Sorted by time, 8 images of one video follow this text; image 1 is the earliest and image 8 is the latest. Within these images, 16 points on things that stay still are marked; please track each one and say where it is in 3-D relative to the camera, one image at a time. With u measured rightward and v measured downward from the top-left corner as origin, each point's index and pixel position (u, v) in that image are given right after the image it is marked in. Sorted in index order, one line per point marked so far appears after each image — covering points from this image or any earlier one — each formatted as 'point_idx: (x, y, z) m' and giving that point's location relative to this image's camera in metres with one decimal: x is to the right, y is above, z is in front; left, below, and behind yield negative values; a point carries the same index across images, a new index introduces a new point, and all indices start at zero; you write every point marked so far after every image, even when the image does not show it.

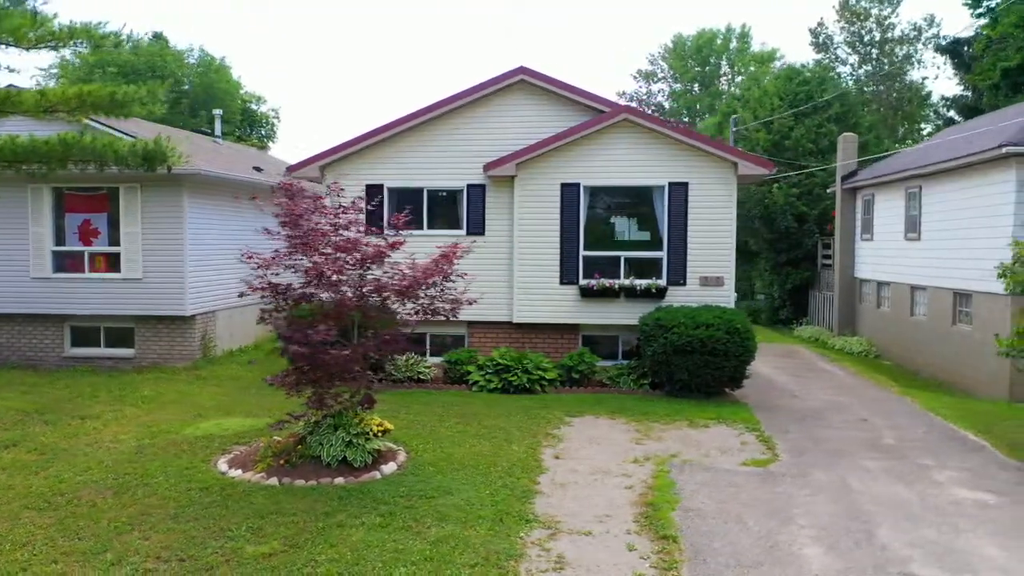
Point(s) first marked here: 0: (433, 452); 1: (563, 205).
0: (-0.9, -1.8, +8.9) m
1: (+0.8, +1.3, +13.4) m
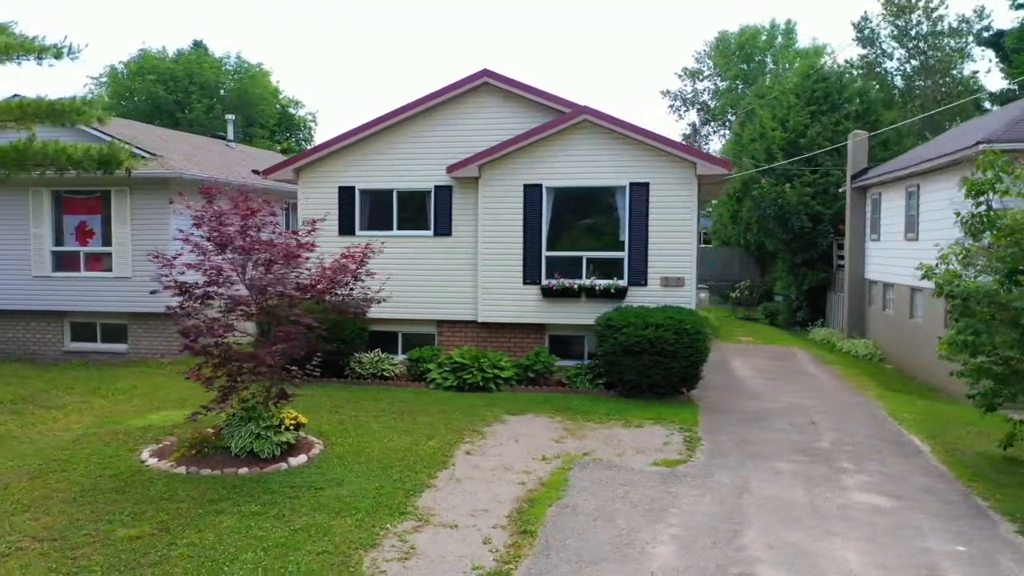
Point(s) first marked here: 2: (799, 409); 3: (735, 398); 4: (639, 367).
0: (-1.8, -1.8, +9.2) m
1: (+0.2, +1.3, +13.5) m
2: (+4.3, -1.8, +12.2) m
3: (+3.5, -1.7, +13.1) m
4: (+1.9, -1.1, +12.0) m
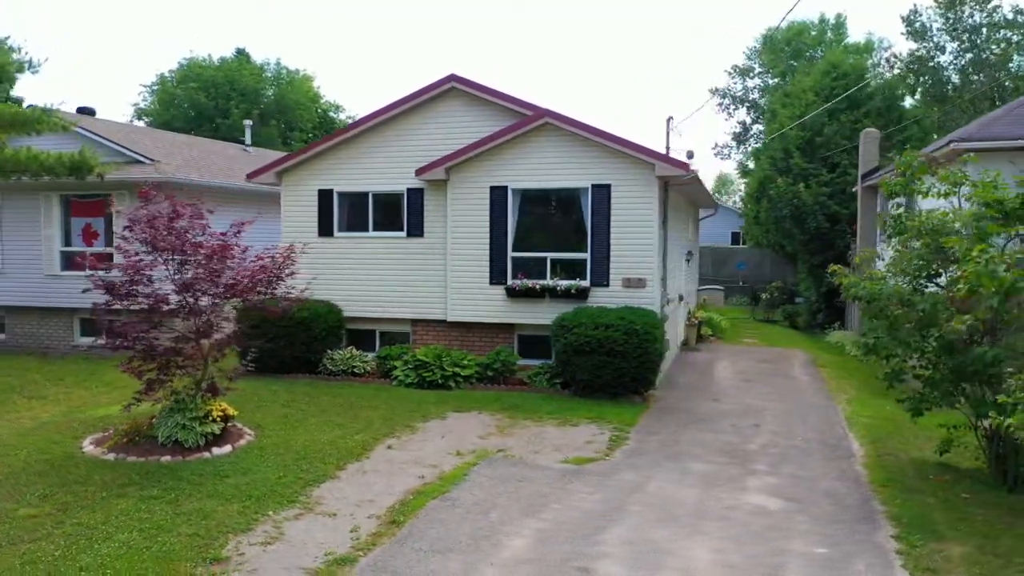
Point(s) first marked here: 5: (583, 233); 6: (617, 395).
0: (-2.8, -1.8, +9.7) m
1: (-0.4, +1.3, +13.8) m
2: (+3.6, -1.8, +12.2) m
3: (+2.9, -1.7, +13.1) m
4: (+1.1, -1.2, +12.2) m
5: (+1.2, +0.9, +13.5) m
6: (+1.6, -1.6, +12.3) m
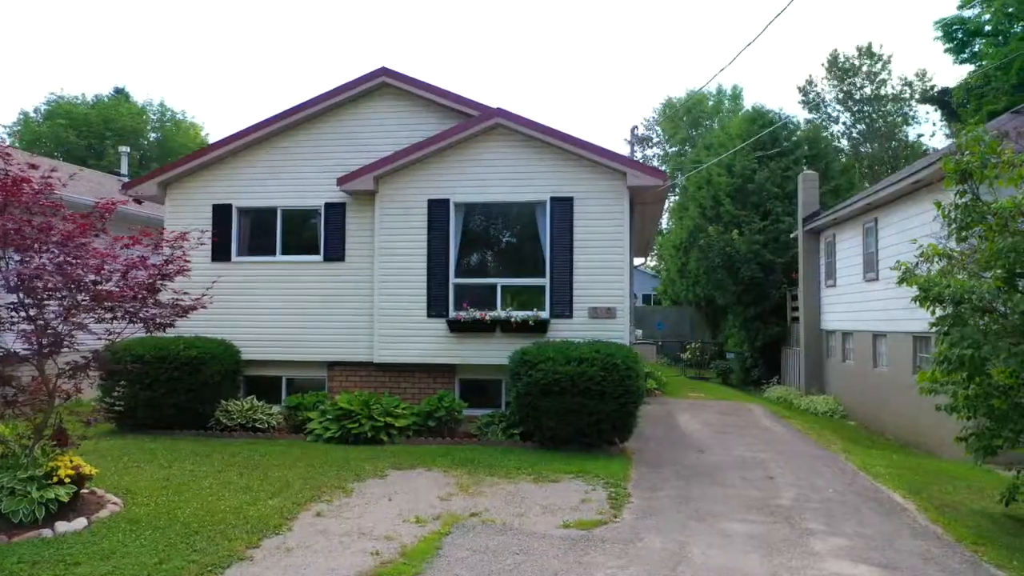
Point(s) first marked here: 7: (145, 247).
0: (-3.0, -1.8, +6.8) m
1: (-1.2, +0.9, +11.5) m
2: (+3.0, -2.1, +10.1) m
3: (+2.2, -2.1, +10.9) m
4: (+0.6, -1.5, +9.9) m
5: (+0.4, +0.5, +11.4) m
6: (+1.0, -1.9, +10.1) m
7: (-3.2, +0.4, +7.2) m
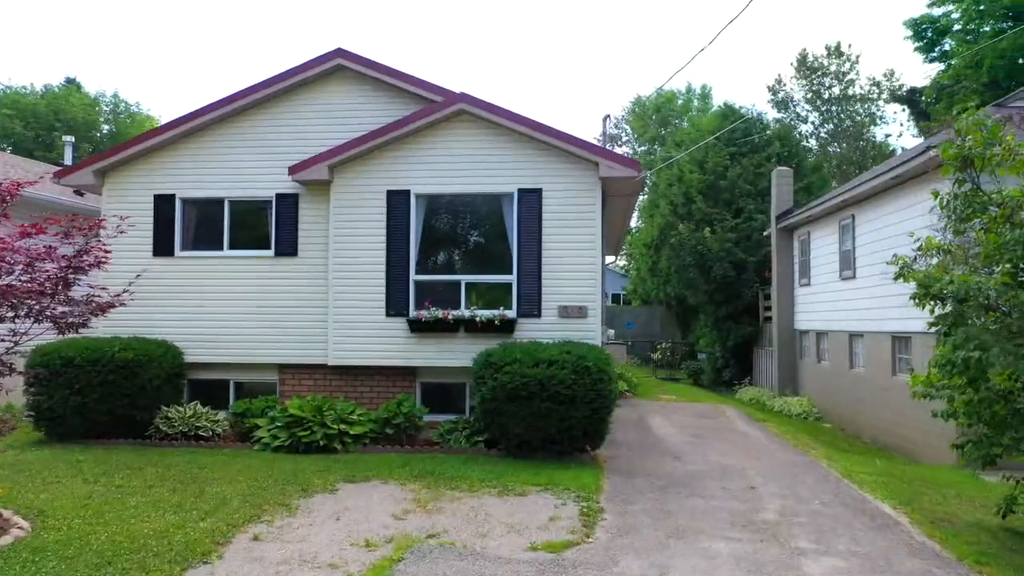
0: (-3.3, -1.8, +6.0) m
1: (-1.6, +0.9, +10.7) m
2: (+2.5, -2.1, +9.5) m
3: (+1.7, -2.1, +10.3) m
4: (+0.2, -1.4, +9.2) m
5: (0.0, +0.5, +10.7) m
6: (+0.5, -1.9, +9.4) m
7: (-3.5, +0.4, +6.3) m
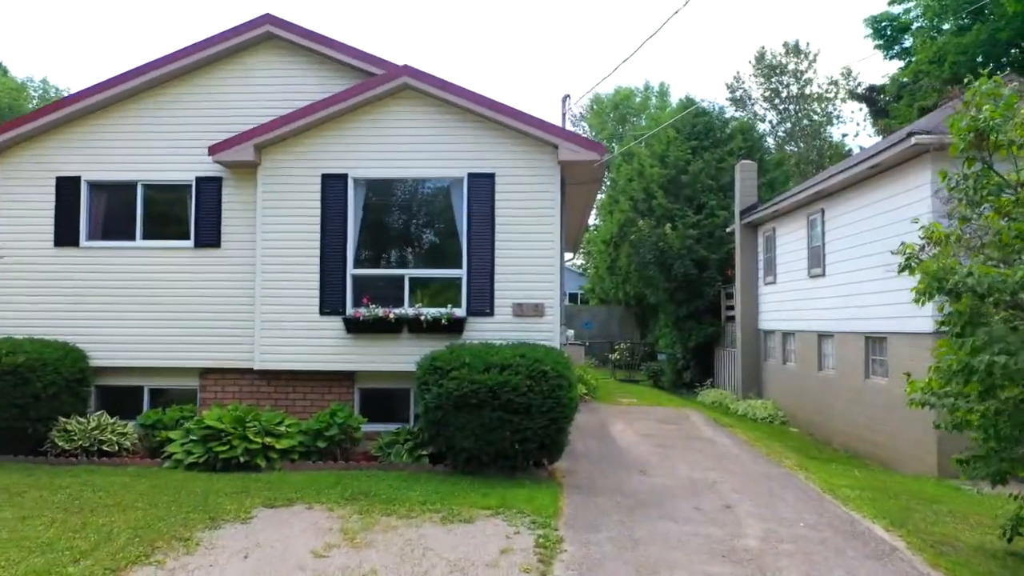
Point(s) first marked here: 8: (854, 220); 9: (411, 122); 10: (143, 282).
0: (-3.6, -1.7, +4.8) m
1: (-2.2, +1.0, +9.6) m
2: (+2.0, -2.1, +8.6) m
3: (+1.2, -2.1, +9.3) m
4: (-0.4, -1.4, +8.1) m
5: (-0.6, +0.6, +9.6) m
6: (0.0, -1.9, +8.4) m
7: (-3.9, +0.5, +5.1) m
8: (+5.4, +1.1, +13.2) m
9: (-1.2, +1.9, +9.7) m
10: (-4.4, +0.1, +9.8) m
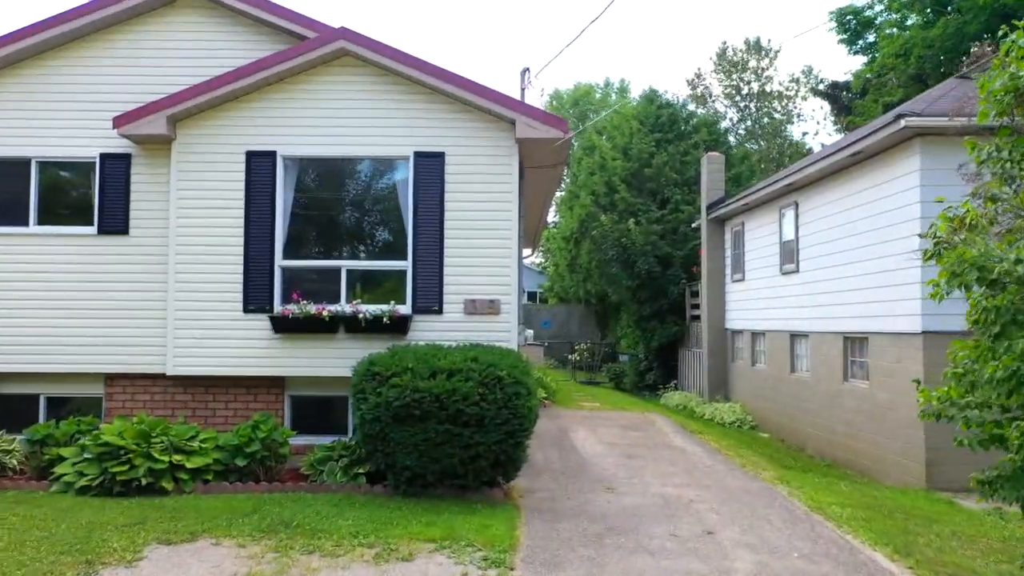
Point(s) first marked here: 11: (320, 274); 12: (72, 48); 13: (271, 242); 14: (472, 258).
0: (-3.9, -1.7, +3.5) m
1: (-2.7, +1.0, +8.4) m
2: (+1.5, -2.0, +7.6) m
3: (+0.7, -2.0, +8.3) m
4: (-0.8, -1.3, +7.0) m
5: (-1.1, +0.6, +8.5) m
6: (-0.4, -1.8, +7.3) m
7: (-4.1, +0.5, +3.8) m
8: (+4.8, +1.1, +12.3) m
9: (-1.7, +2.0, +8.5) m
10: (-4.9, +0.1, +8.5) m
11: (-2.0, +0.1, +8.4) m
12: (-4.7, +2.5, +8.8) m
13: (-2.4, +0.5, +8.4) m
14: (-0.4, +0.3, +8.4) m
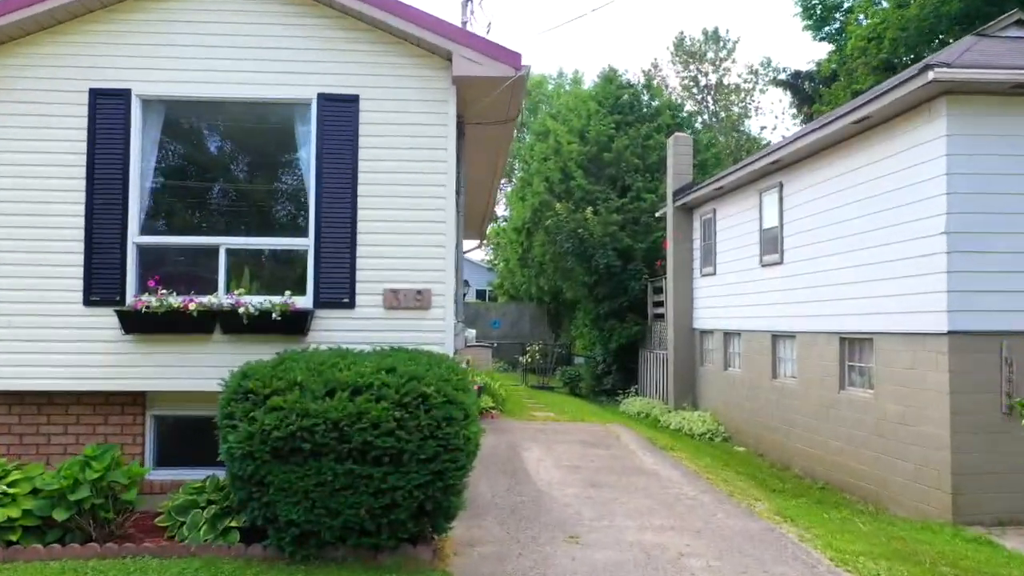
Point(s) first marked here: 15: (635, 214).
0: (-4.1, -1.5, +1.3) m
1: (-3.2, +1.1, +6.2) m
2: (+1.1, -1.9, +5.7) m
3: (+0.2, -1.9, +6.4) m
4: (-1.2, -1.2, +5.0) m
5: (-1.6, +0.7, +6.4) m
6: (-0.9, -1.7, +5.3) m
7: (-4.4, +0.6, +1.6) m
8: (+4.0, +1.2, +10.6) m
9: (-2.2, +2.1, +6.4) m
10: (-5.4, +0.3, +6.2) m
11: (-2.5, +0.3, +6.3) m
12: (-5.2, +2.6, +6.5) m
13: (-2.9, +0.6, +6.2) m
14: (-0.9, +0.4, +6.4) m
15: (+2.8, +1.7, +18.8) m
